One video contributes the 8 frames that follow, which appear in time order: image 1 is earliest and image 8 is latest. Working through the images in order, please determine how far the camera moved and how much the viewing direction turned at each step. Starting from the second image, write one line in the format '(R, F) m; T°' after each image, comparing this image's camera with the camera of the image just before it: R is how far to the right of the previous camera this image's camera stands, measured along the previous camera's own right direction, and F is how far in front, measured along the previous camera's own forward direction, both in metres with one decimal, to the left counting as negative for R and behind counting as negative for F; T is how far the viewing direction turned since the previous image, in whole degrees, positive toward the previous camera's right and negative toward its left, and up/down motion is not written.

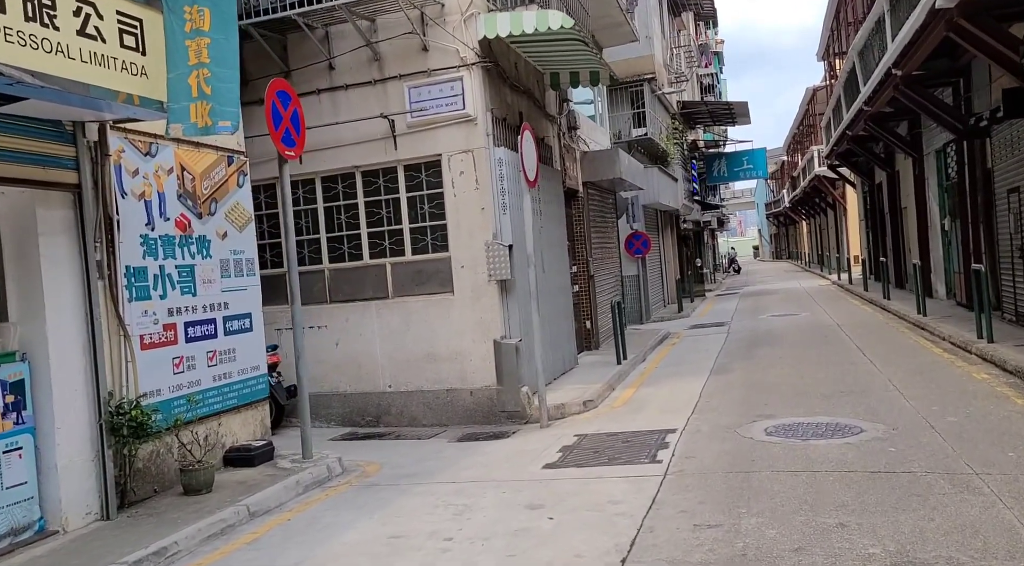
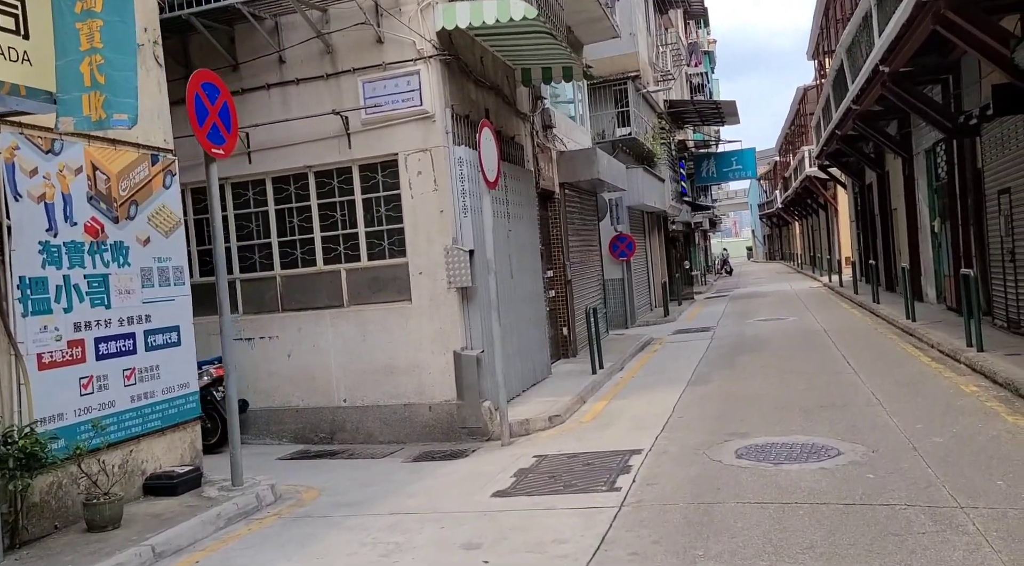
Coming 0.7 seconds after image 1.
(+0.3, +0.5) m; 0°
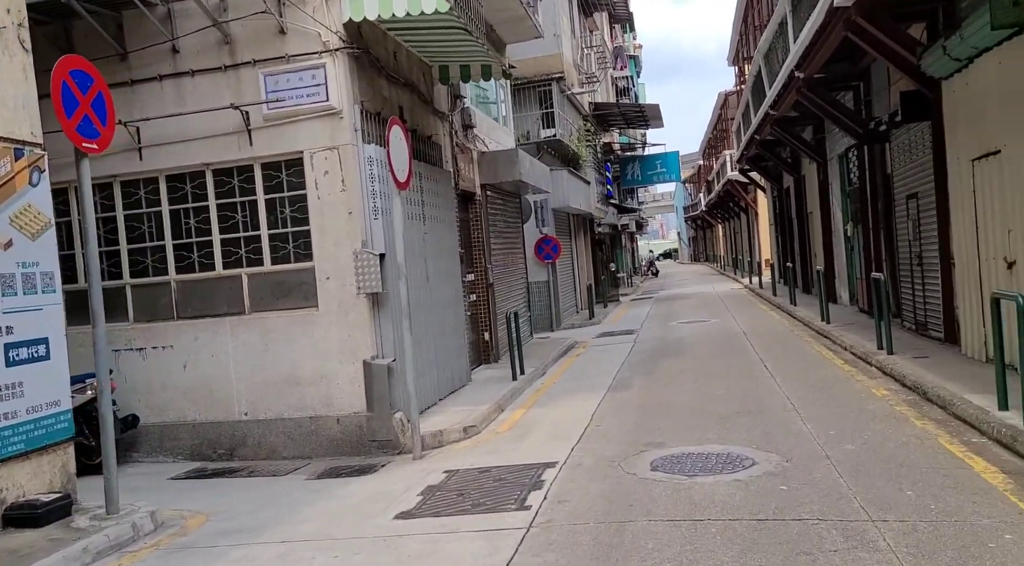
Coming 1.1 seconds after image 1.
(+0.2, +0.3) m; +5°
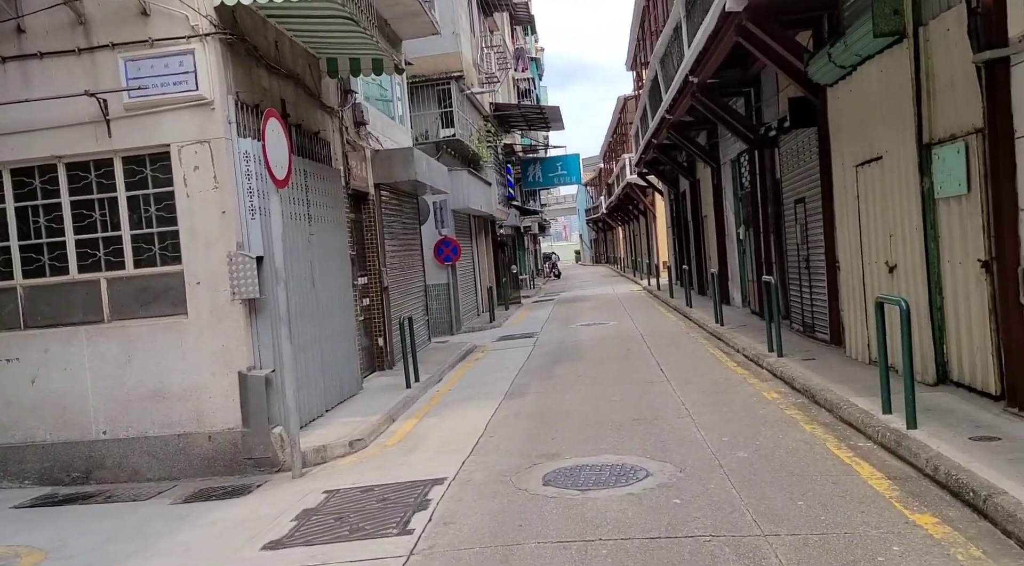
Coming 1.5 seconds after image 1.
(+0.1, +0.3) m; +7°
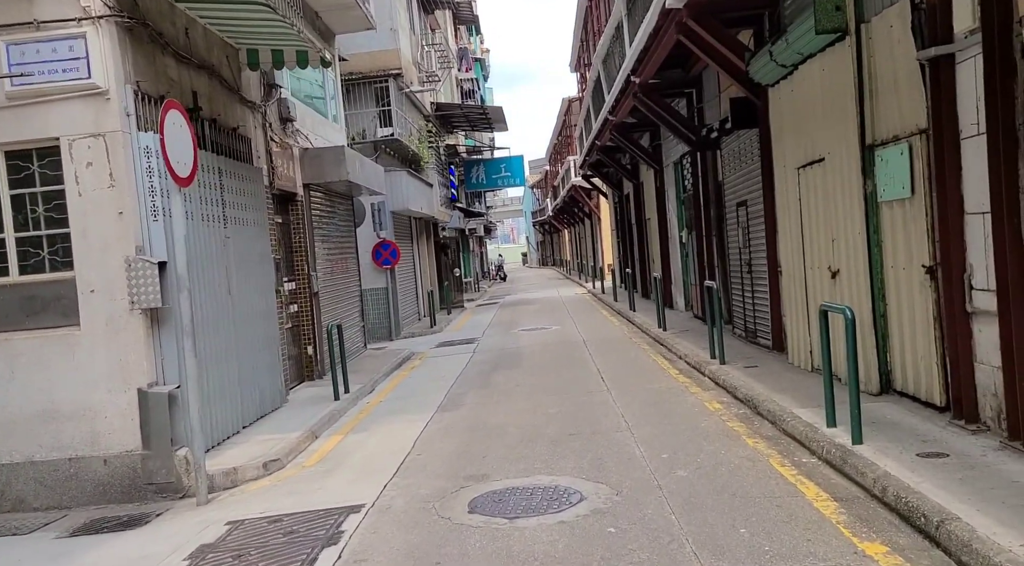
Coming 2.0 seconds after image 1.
(+0.2, +0.5) m; +4°
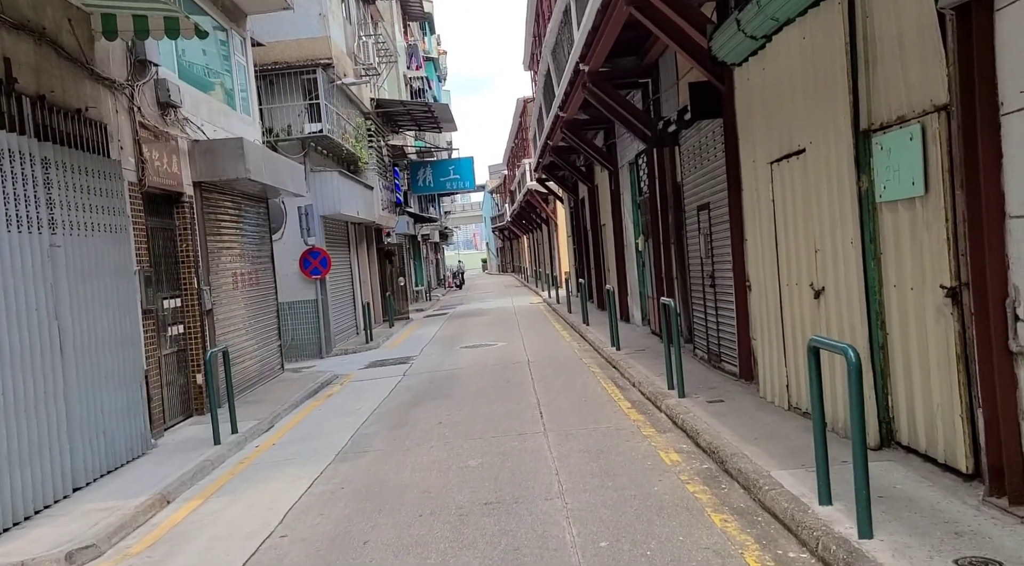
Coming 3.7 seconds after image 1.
(+0.4, +1.6) m; +3°
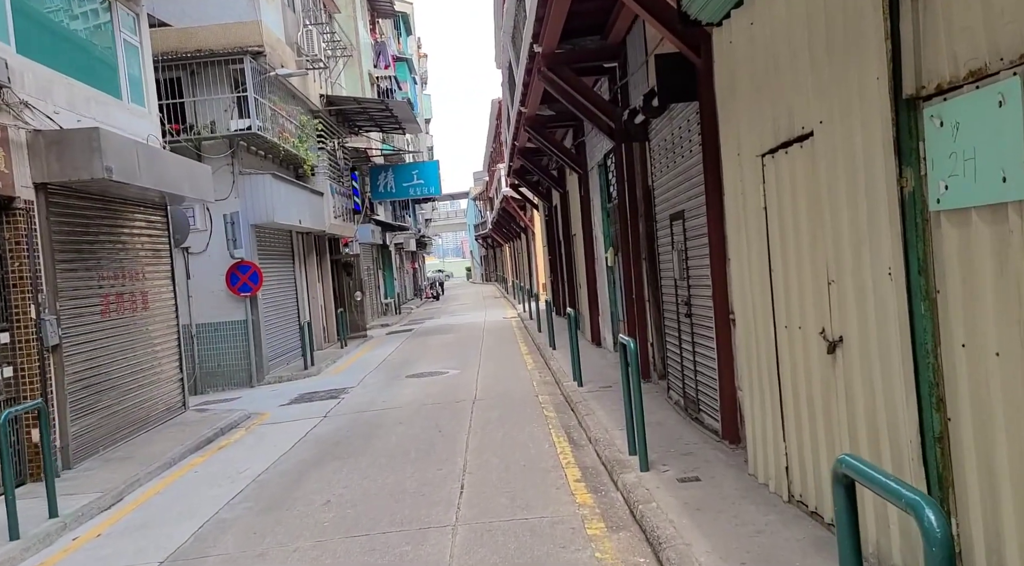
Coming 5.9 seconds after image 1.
(+0.6, +2.1) m; +1°
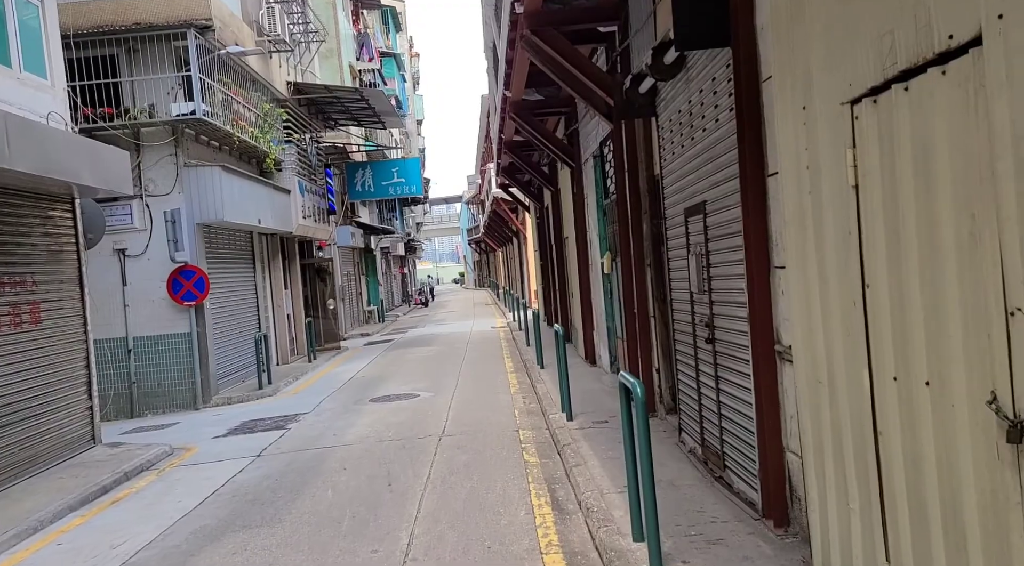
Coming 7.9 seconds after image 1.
(+0.2, +1.9) m; 0°
